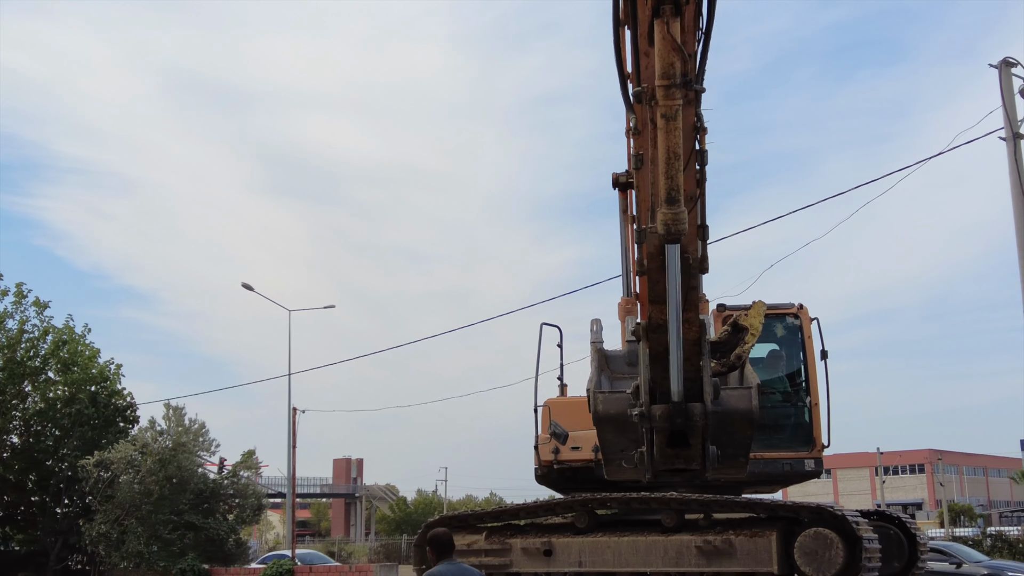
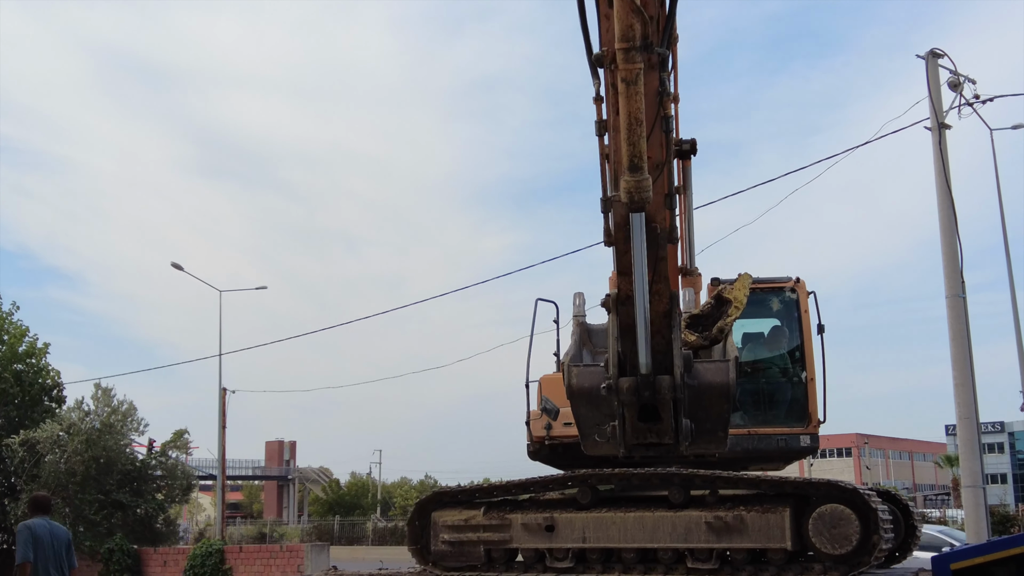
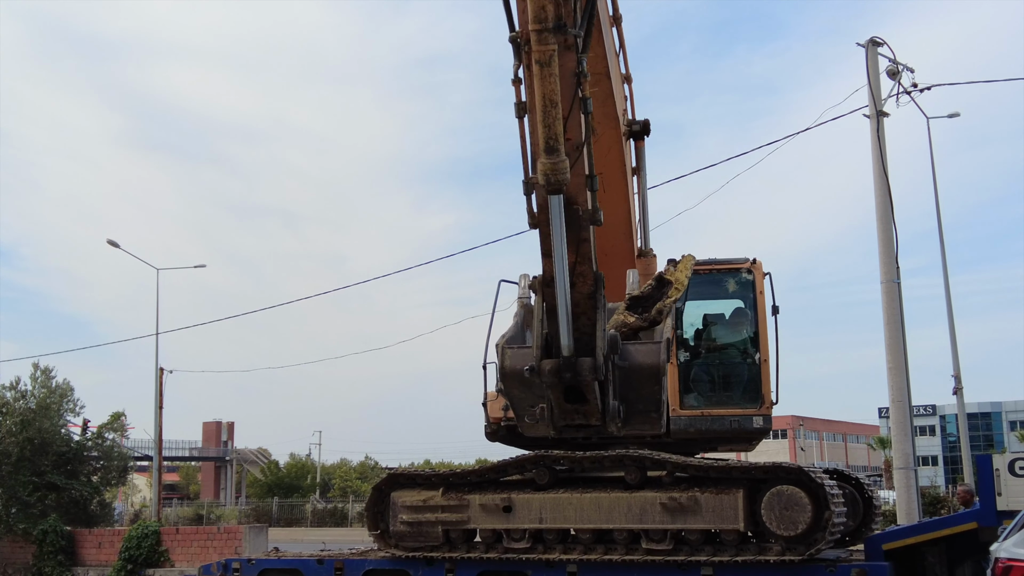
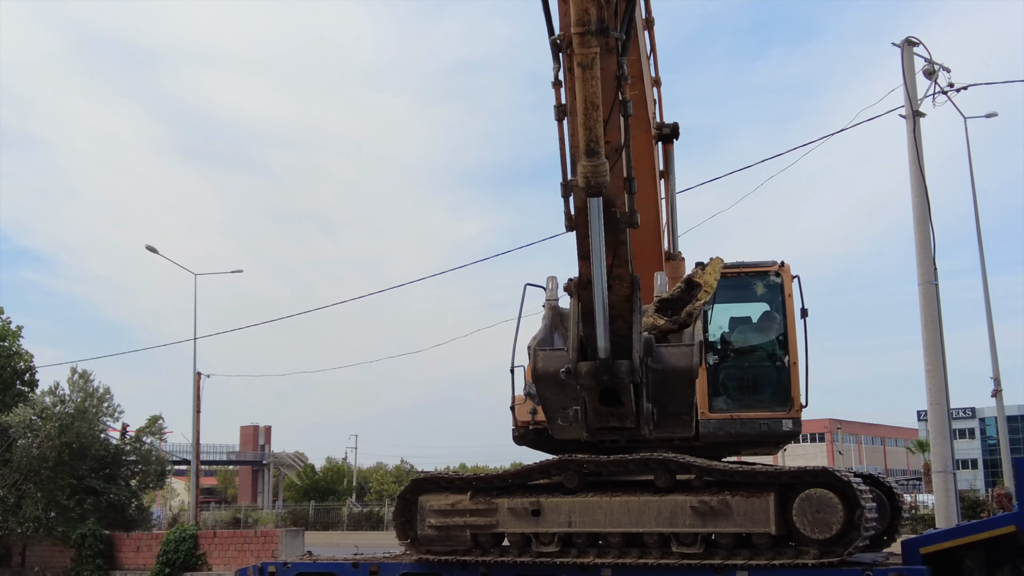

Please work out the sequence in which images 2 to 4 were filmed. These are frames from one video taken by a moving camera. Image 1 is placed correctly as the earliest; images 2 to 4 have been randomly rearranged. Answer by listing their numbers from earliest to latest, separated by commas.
2, 4, 3
